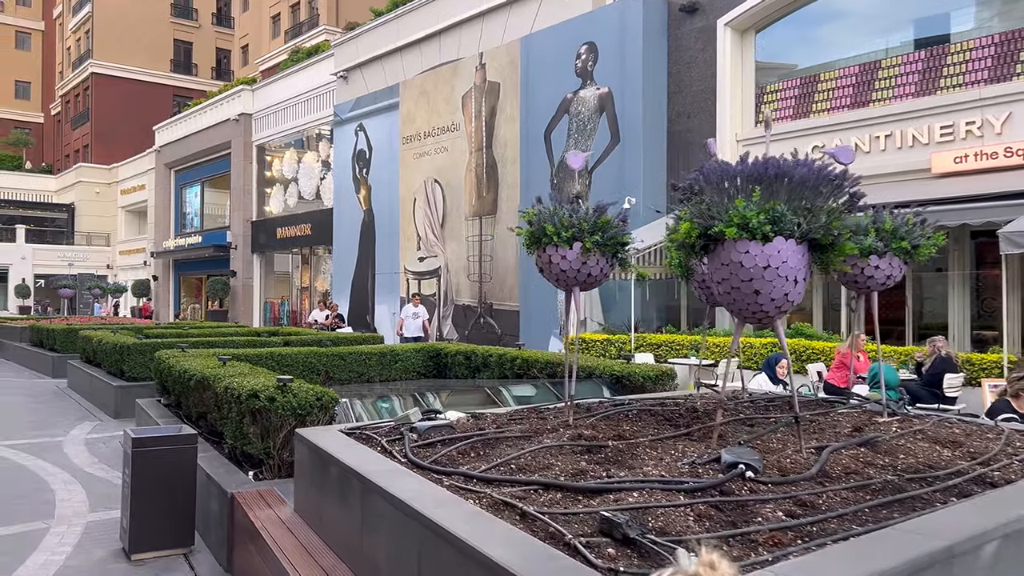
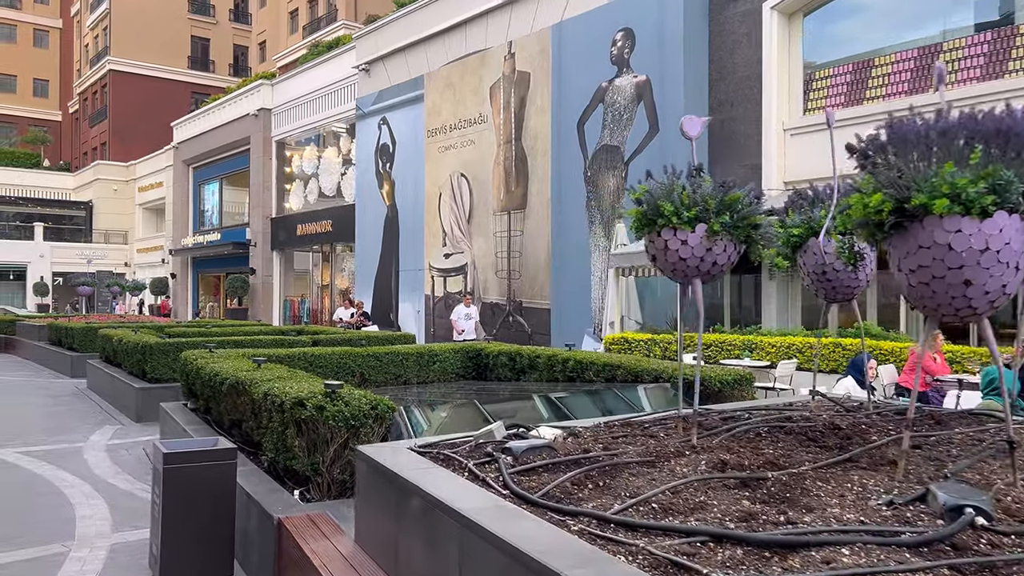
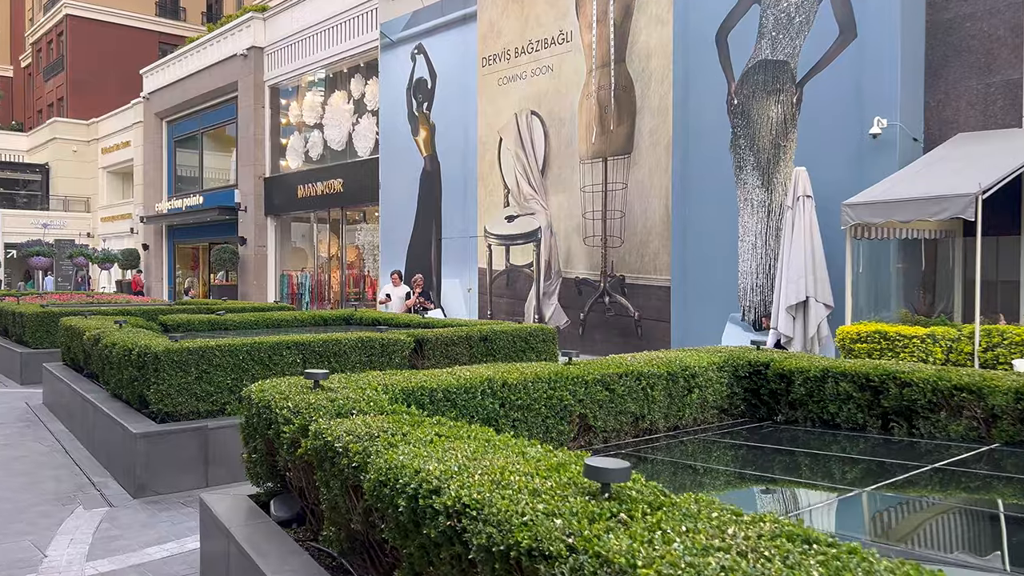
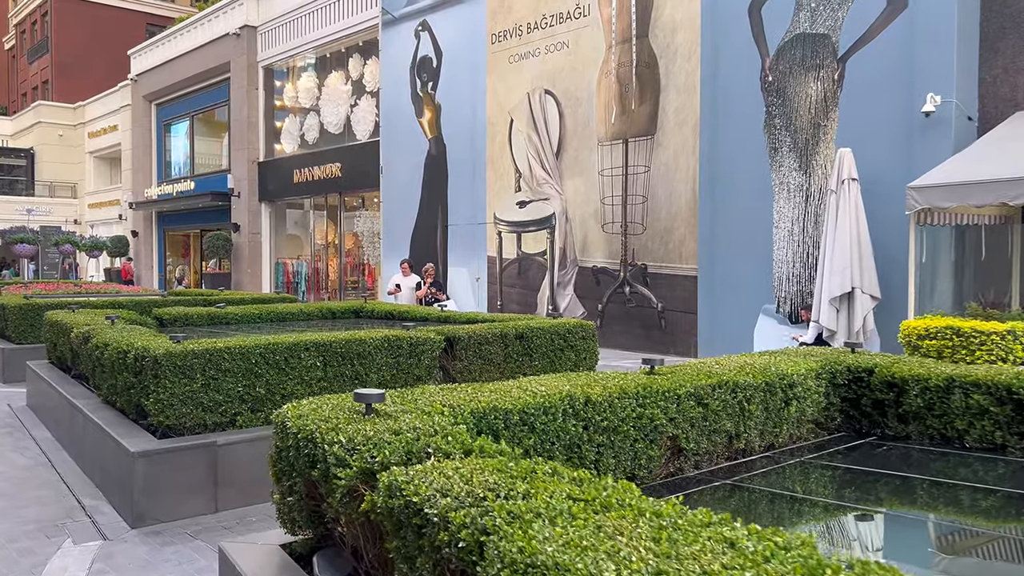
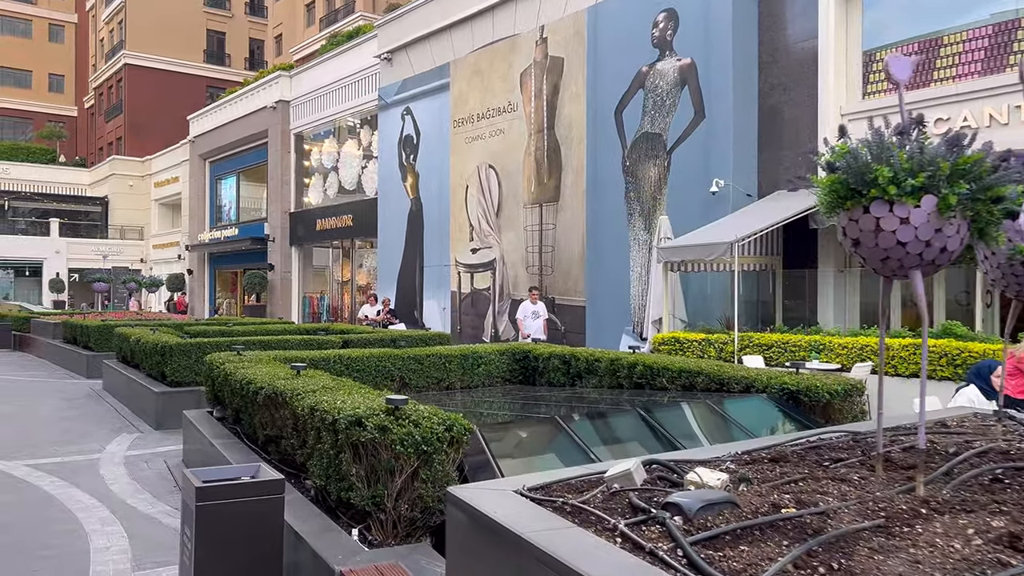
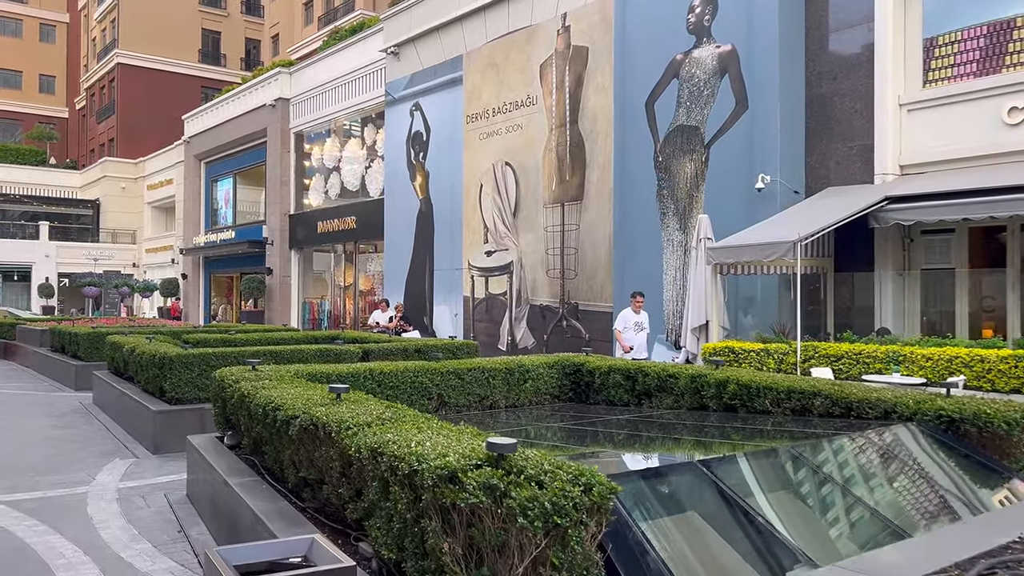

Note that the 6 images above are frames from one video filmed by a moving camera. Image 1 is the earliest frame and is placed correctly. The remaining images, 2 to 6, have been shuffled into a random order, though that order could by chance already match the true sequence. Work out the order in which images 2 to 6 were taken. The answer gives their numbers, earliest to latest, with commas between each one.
2, 5, 6, 3, 4
